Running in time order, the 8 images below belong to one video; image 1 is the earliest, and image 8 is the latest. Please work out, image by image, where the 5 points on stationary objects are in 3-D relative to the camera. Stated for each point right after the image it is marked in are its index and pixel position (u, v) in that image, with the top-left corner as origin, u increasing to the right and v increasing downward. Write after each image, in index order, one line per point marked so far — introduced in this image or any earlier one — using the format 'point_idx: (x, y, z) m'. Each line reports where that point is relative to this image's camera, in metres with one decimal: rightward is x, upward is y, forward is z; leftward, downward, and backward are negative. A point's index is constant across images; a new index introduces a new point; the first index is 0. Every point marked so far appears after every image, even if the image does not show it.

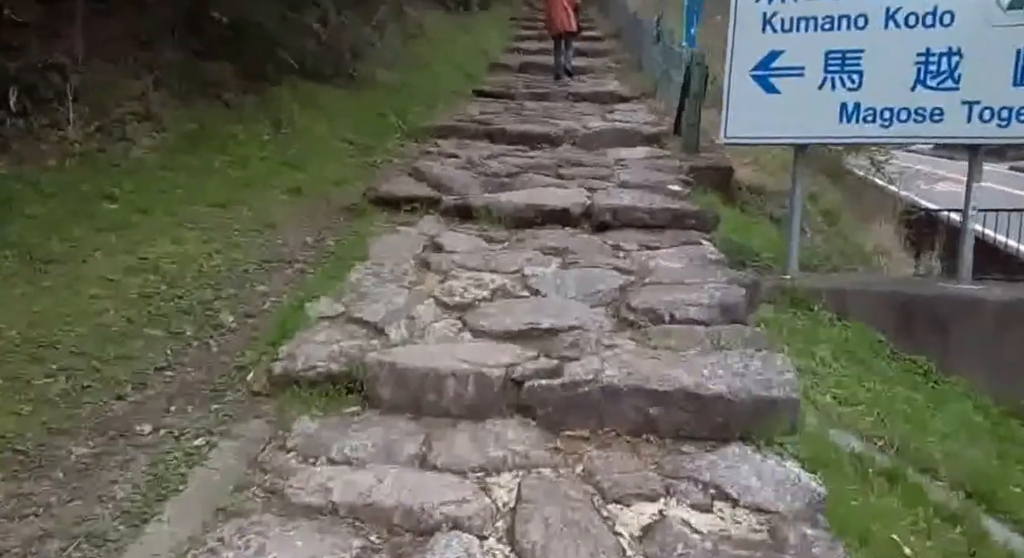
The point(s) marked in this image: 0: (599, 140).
0: (+0.7, +1.2, +7.3) m
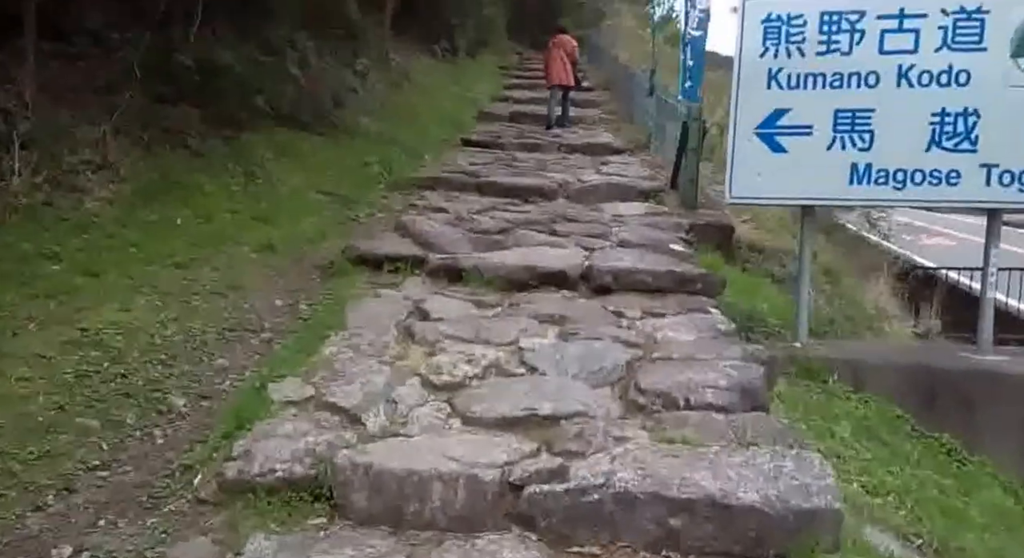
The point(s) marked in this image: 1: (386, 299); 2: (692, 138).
0: (+0.6, +0.7, +6.9) m
1: (-0.6, -0.1, +4.2) m
2: (+1.3, +1.1, +6.7) m
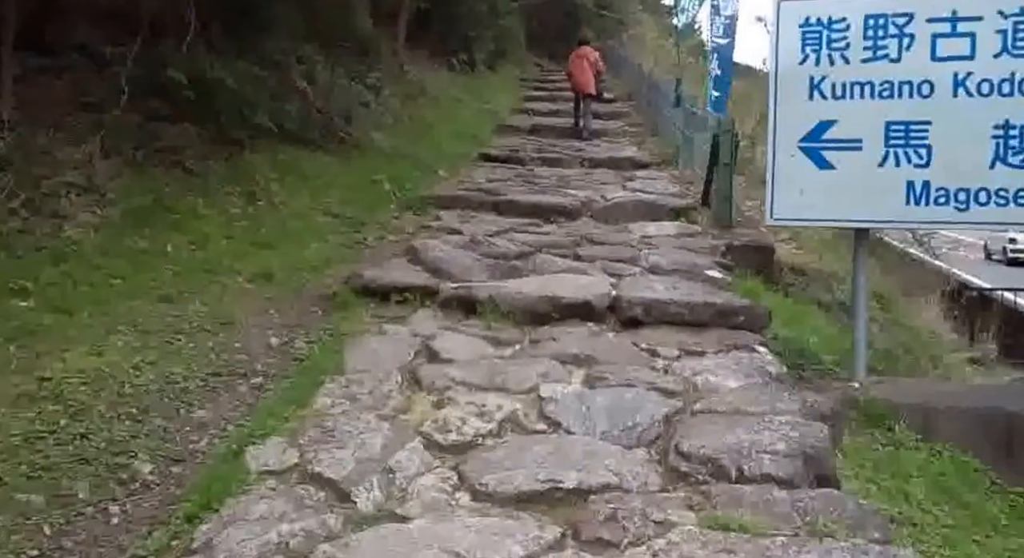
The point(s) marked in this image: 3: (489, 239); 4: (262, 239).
0: (+0.8, +0.5, +6.5) m
1: (-0.5, -0.3, +3.8) m
2: (+1.5, +0.9, +6.2) m
3: (-0.2, +0.2, +5.5) m
4: (-1.4, +0.2, +5.0) m
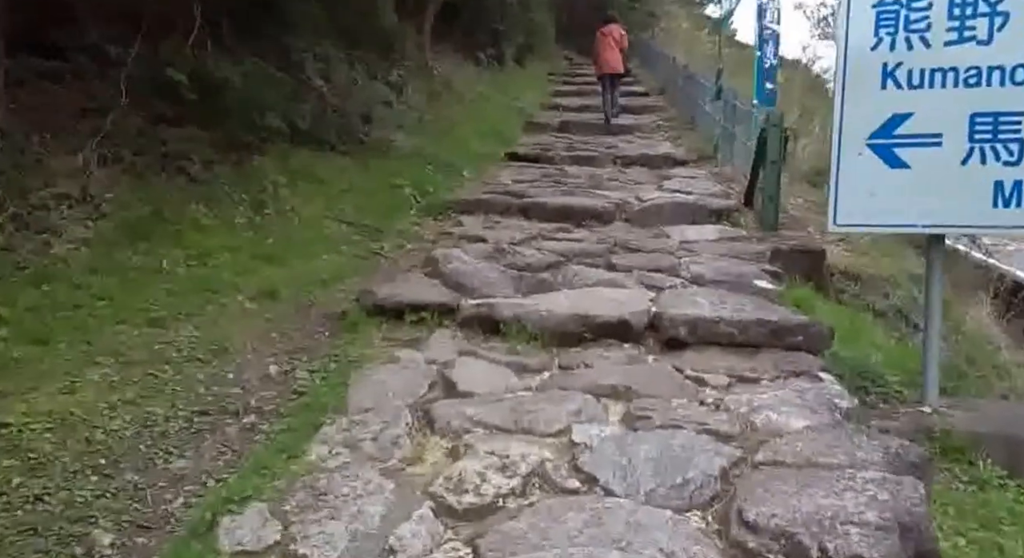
0: (+1.0, +0.4, +6.0) m
1: (-0.4, -0.3, +3.4) m
2: (+1.7, +0.8, +5.7) m
3: (0.0, +0.2, +5.0) m
4: (-1.3, +0.1, +4.6) m
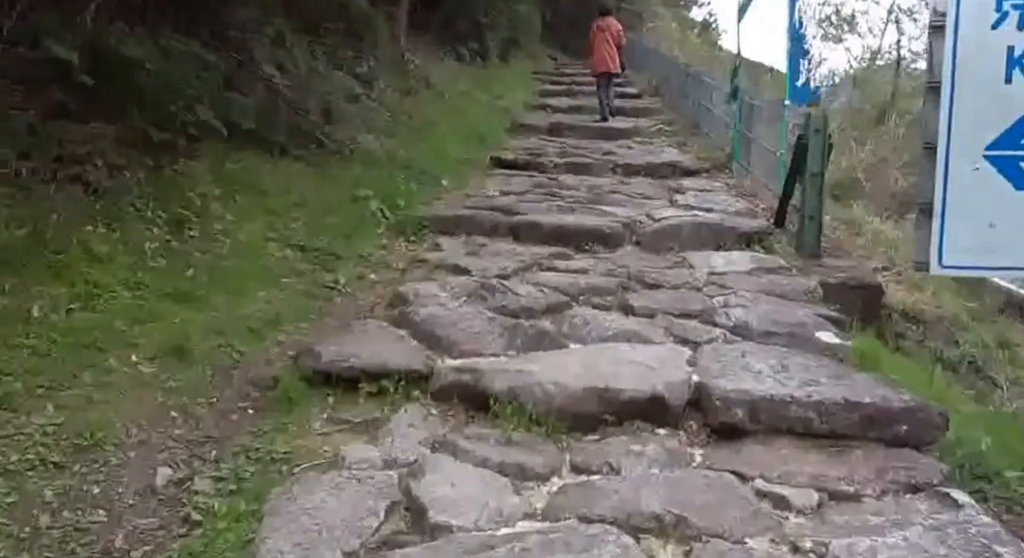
0: (+0.9, +0.2, +5.0) m
1: (-0.4, -0.5, +2.3) m
2: (+1.6, +0.6, +4.7) m
3: (0.0, 0.0, +4.0) m
4: (-1.3, 0.0, +3.5) m
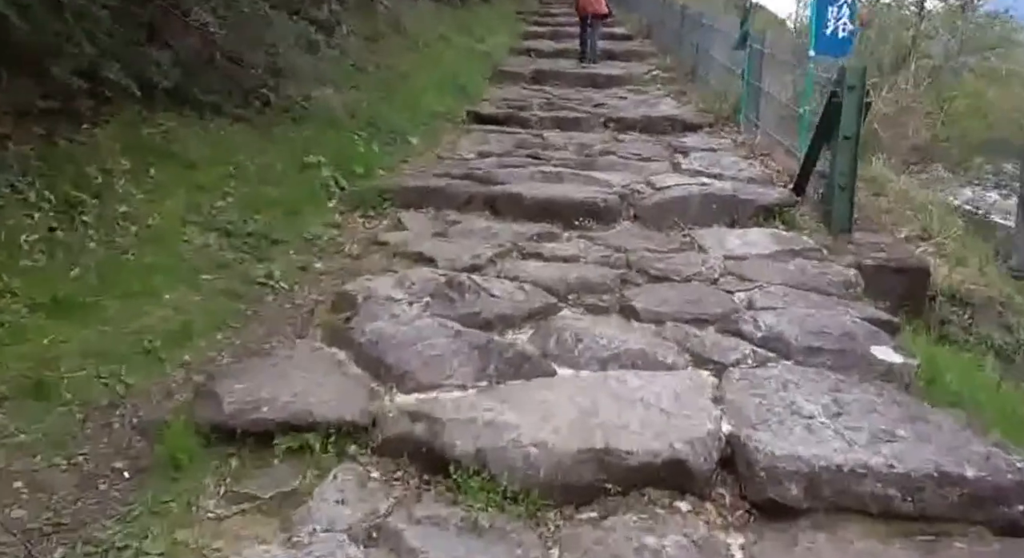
0: (+0.8, +0.3, +4.2) m
1: (-0.5, -0.6, +1.6) m
2: (+1.5, +0.7, +4.0) m
3: (-0.1, 0.0, +3.2) m
4: (-1.4, -0.1, +2.8) m
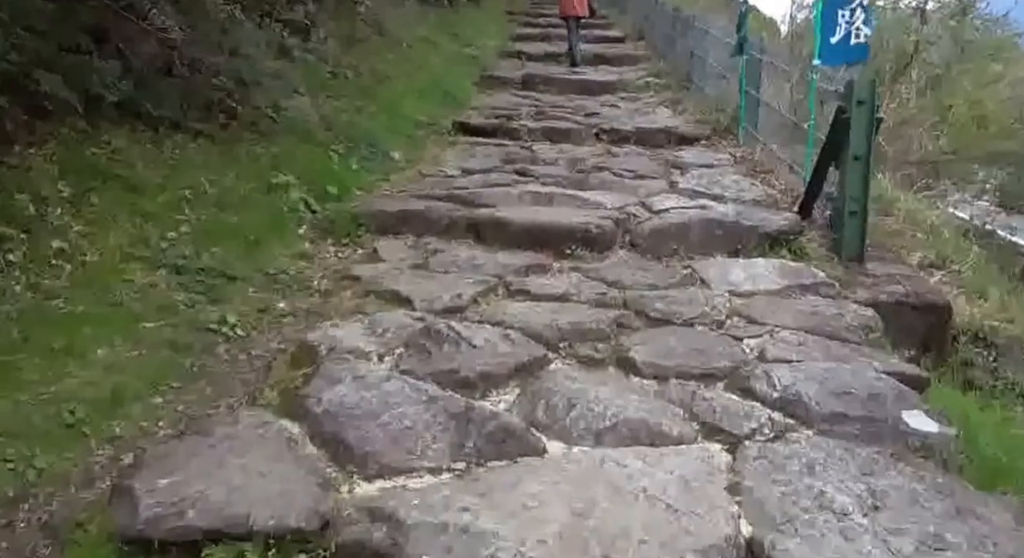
0: (+0.7, +0.2, +3.9) m
1: (-0.5, -0.8, +1.3) m
2: (+1.4, +0.6, +3.6) m
3: (-0.2, -0.1, +2.9) m
4: (-1.5, -0.2, +2.4) m
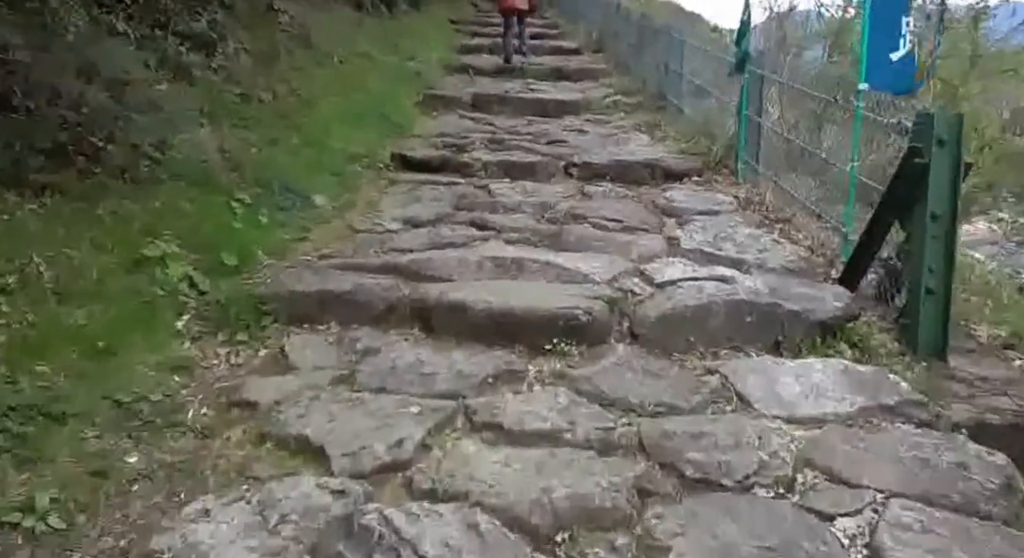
0: (+0.6, -0.1, +2.9) m
1: (-0.5, -1.1, +0.2) m
2: (+1.3, +0.3, +2.7) m
3: (-0.3, -0.5, +1.9) m
4: (-1.5, -0.6, +1.3) m
